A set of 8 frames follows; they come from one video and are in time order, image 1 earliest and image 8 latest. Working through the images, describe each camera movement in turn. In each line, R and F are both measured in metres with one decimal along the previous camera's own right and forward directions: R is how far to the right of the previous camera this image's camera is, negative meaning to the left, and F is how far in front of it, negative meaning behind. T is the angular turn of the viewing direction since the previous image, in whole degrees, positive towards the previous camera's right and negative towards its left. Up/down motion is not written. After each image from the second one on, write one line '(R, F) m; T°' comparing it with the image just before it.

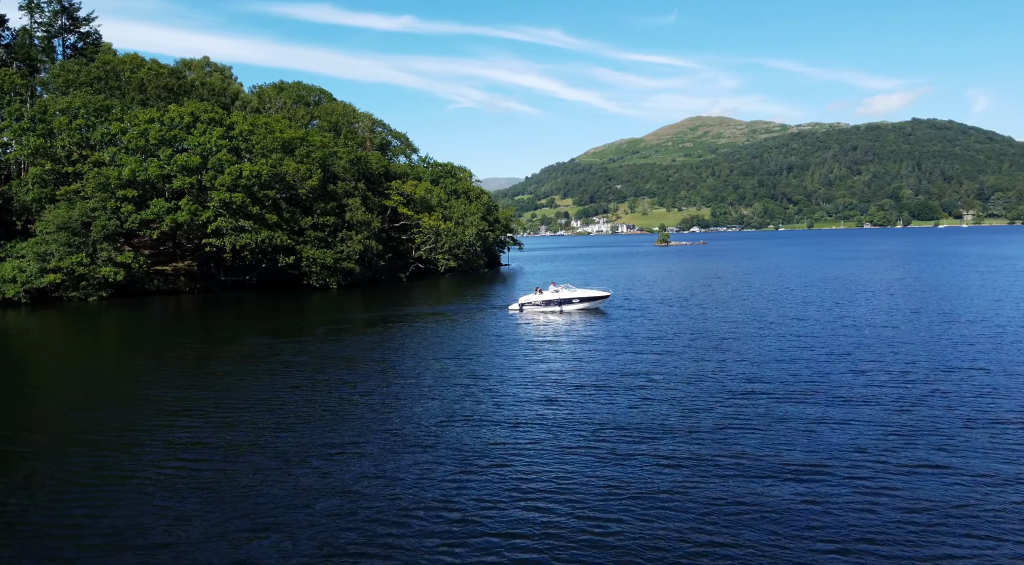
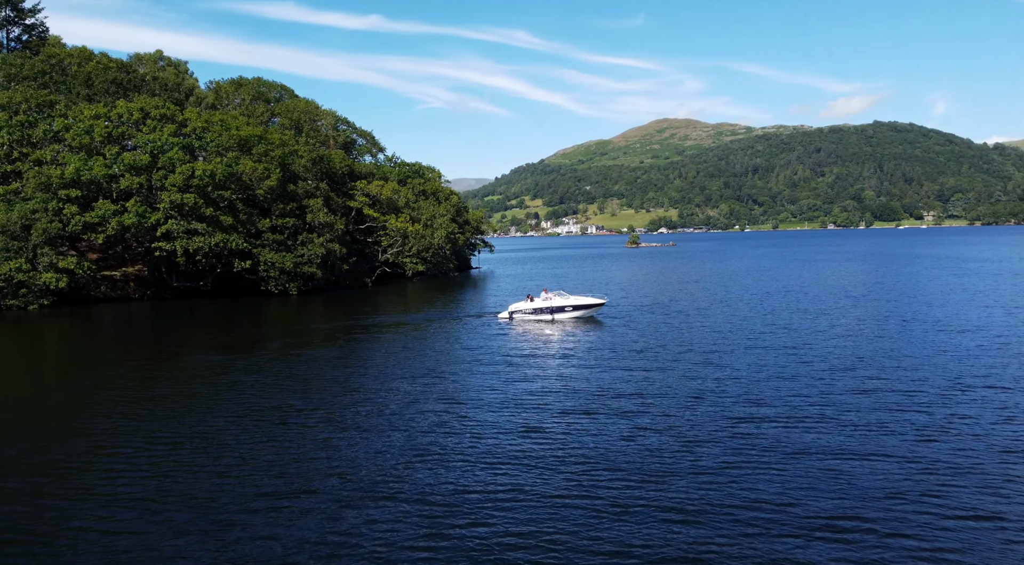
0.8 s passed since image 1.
(-0.1, +4.5) m; +2°
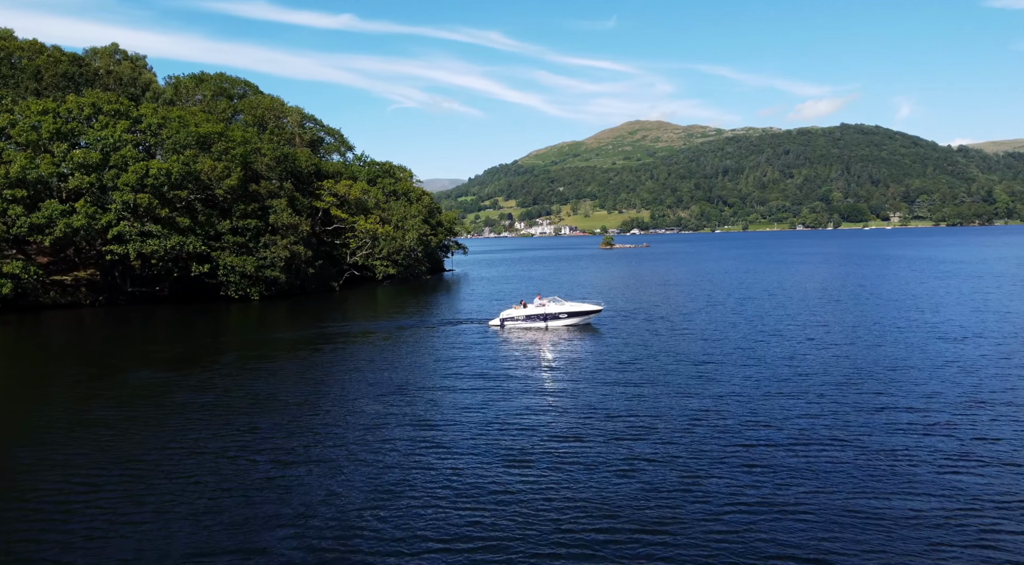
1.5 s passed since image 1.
(-0.1, +3.8) m; +2°
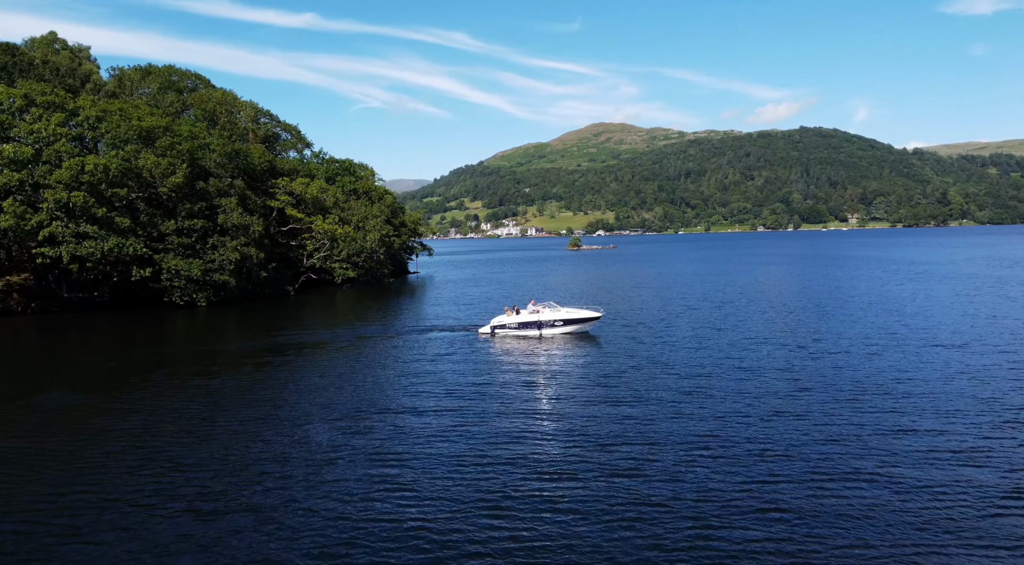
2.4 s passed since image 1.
(-0.1, +4.6) m; +3°
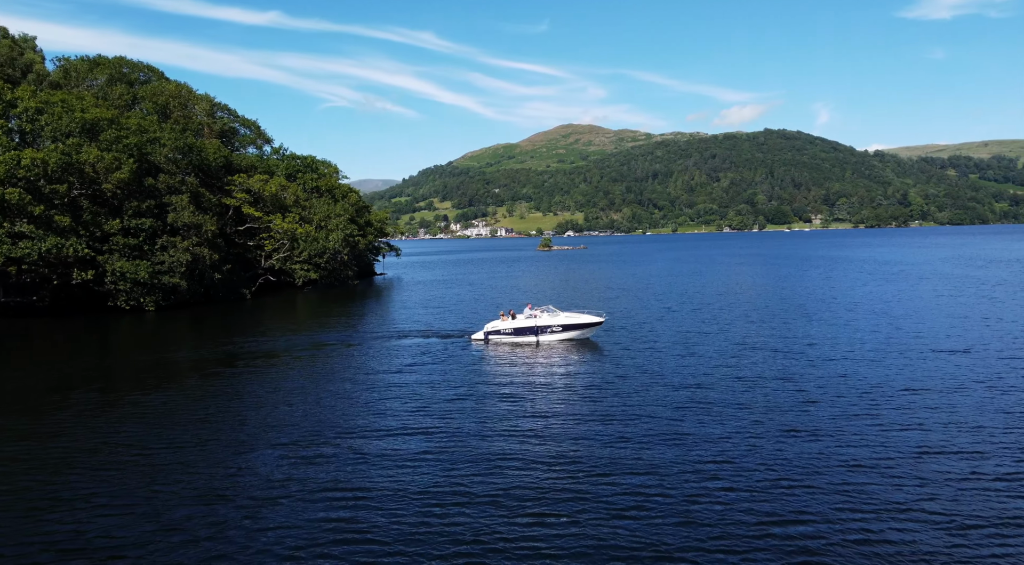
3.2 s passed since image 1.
(-0.2, +4.0) m; +2°
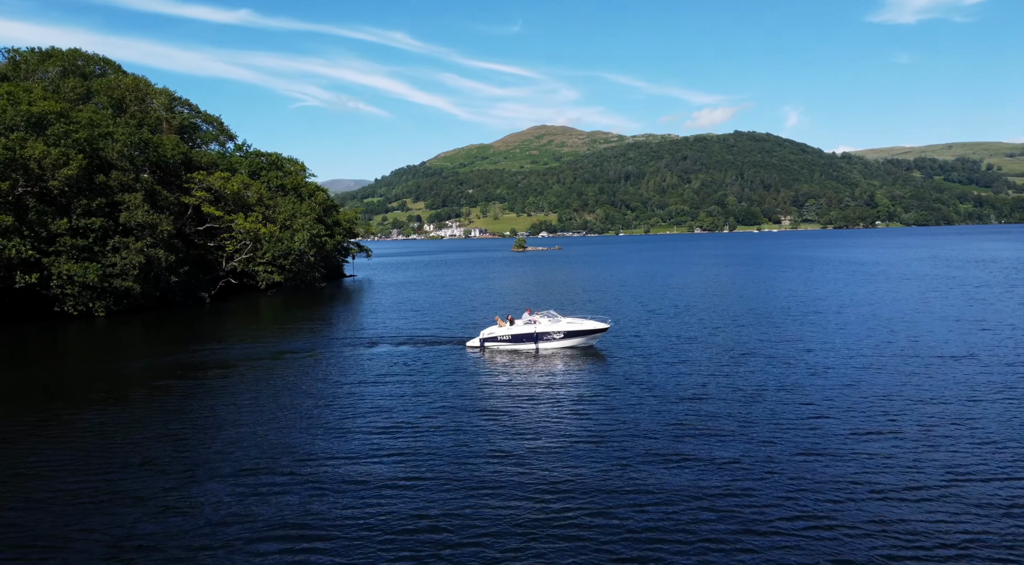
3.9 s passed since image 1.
(-0.2, +3.3) m; +2°
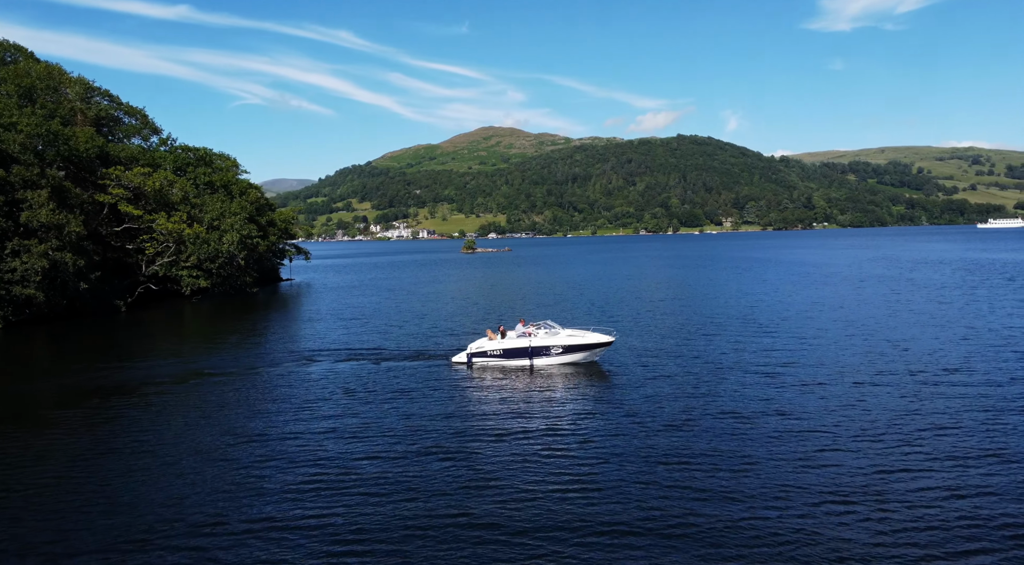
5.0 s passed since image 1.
(-0.3, +5.1) m; +4°
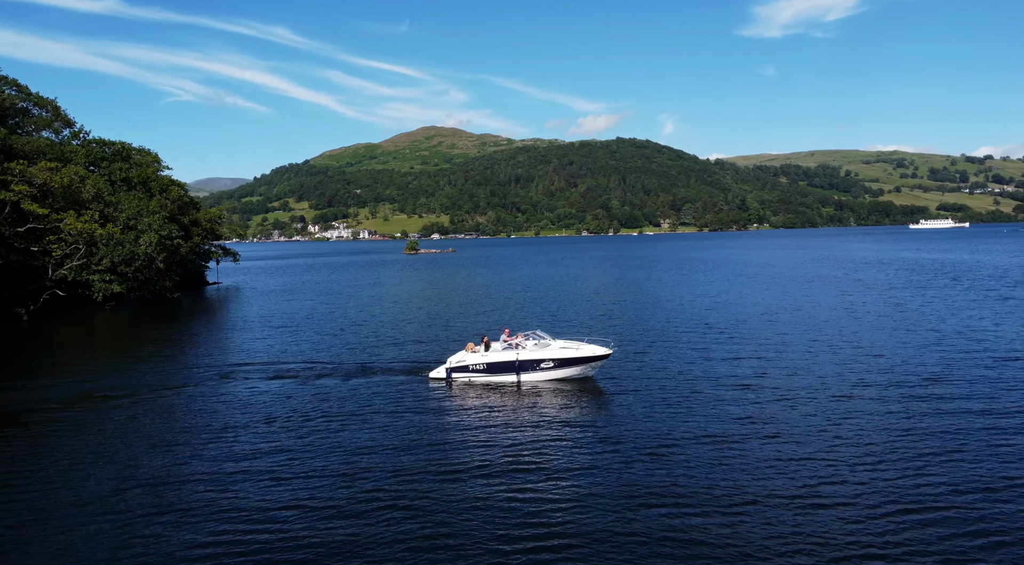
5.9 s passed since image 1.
(-0.4, +3.8) m; +4°
